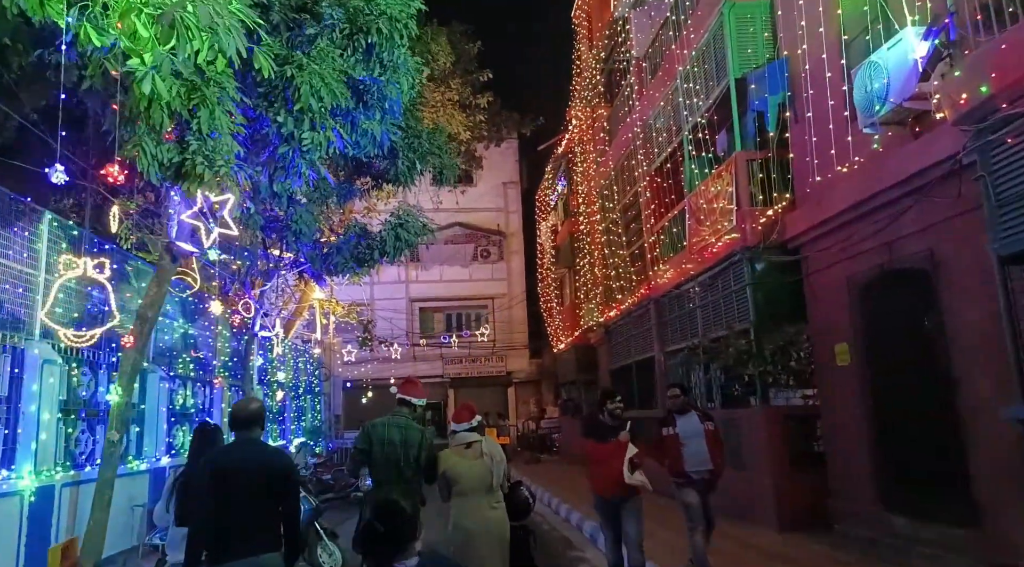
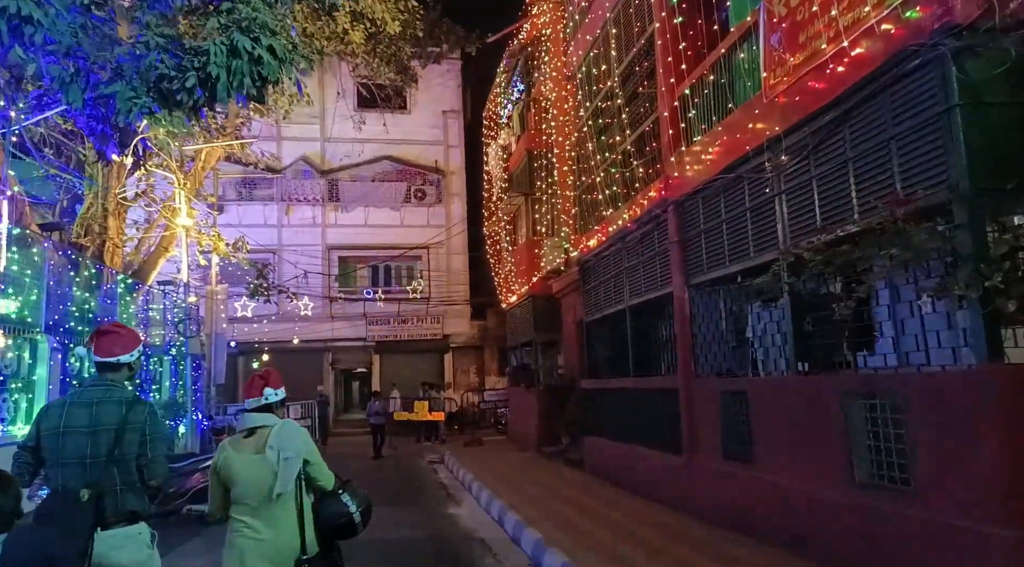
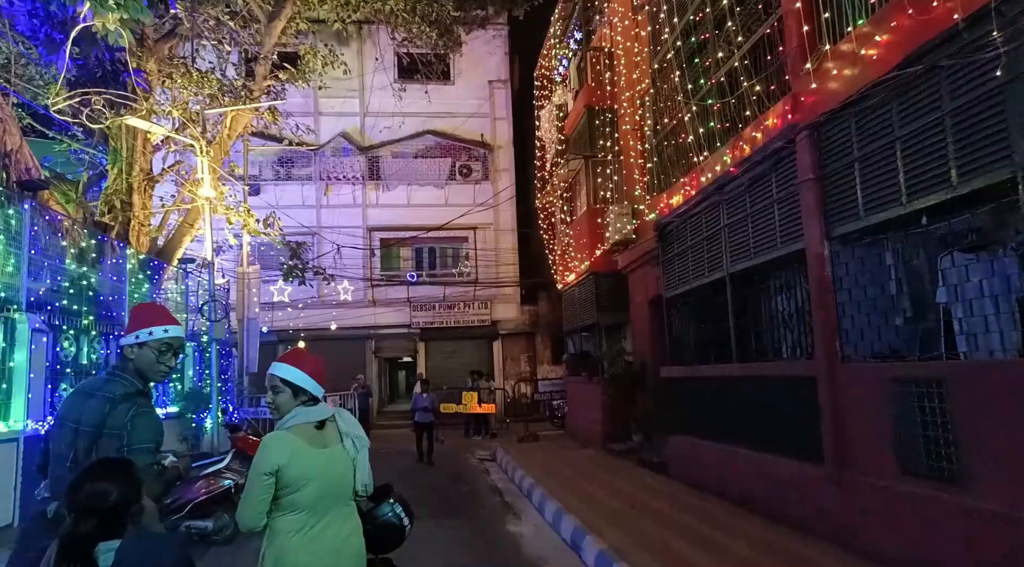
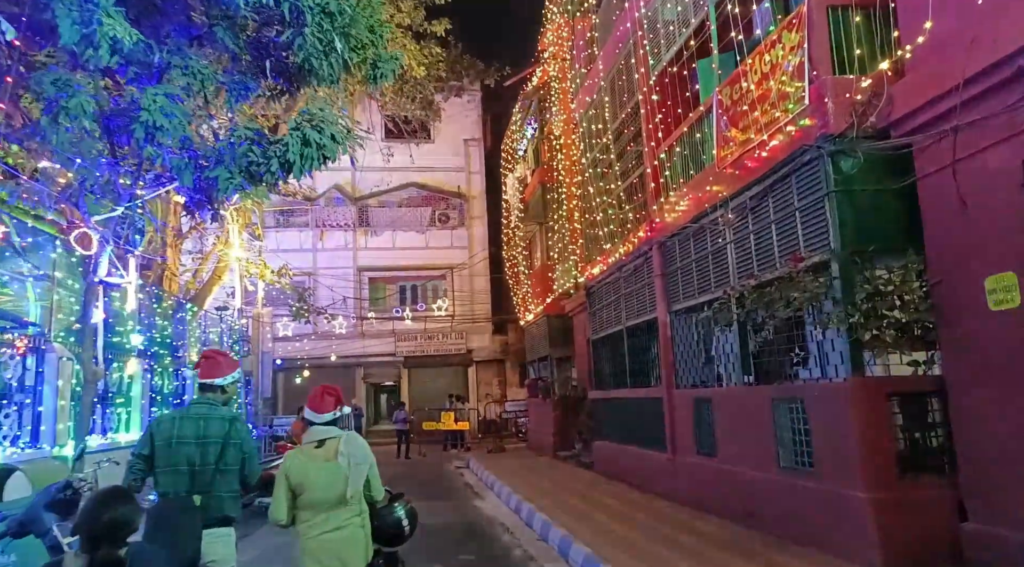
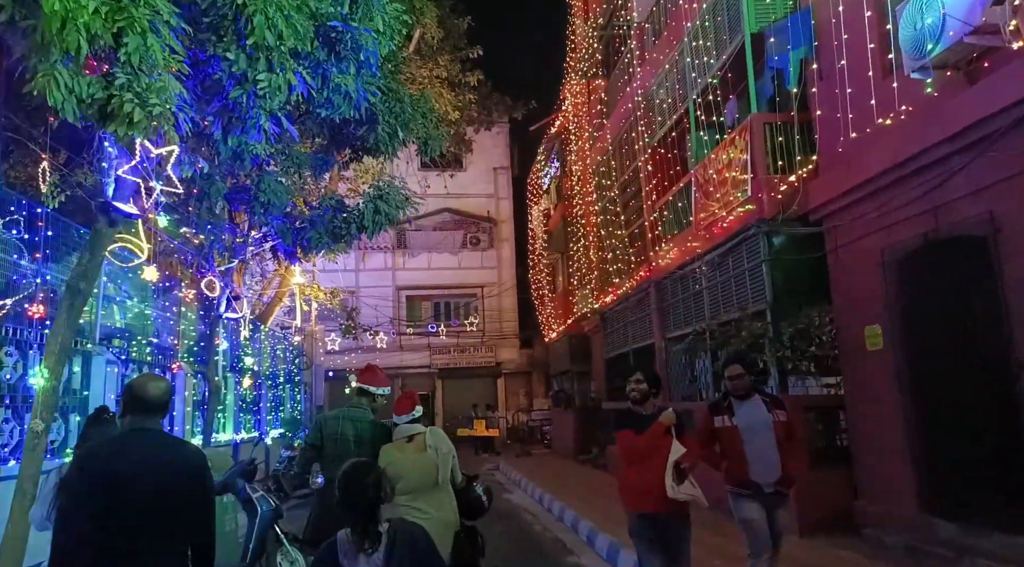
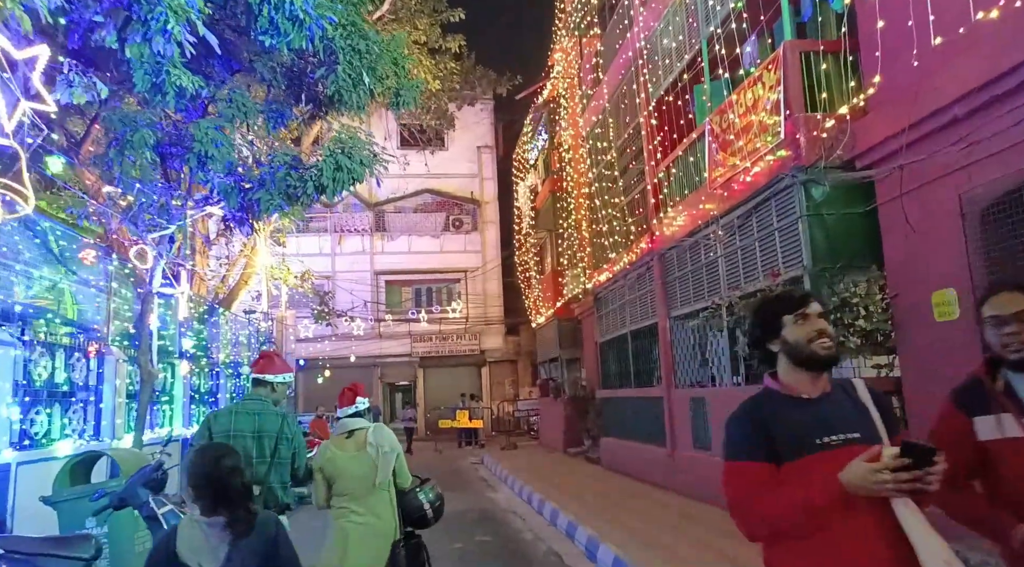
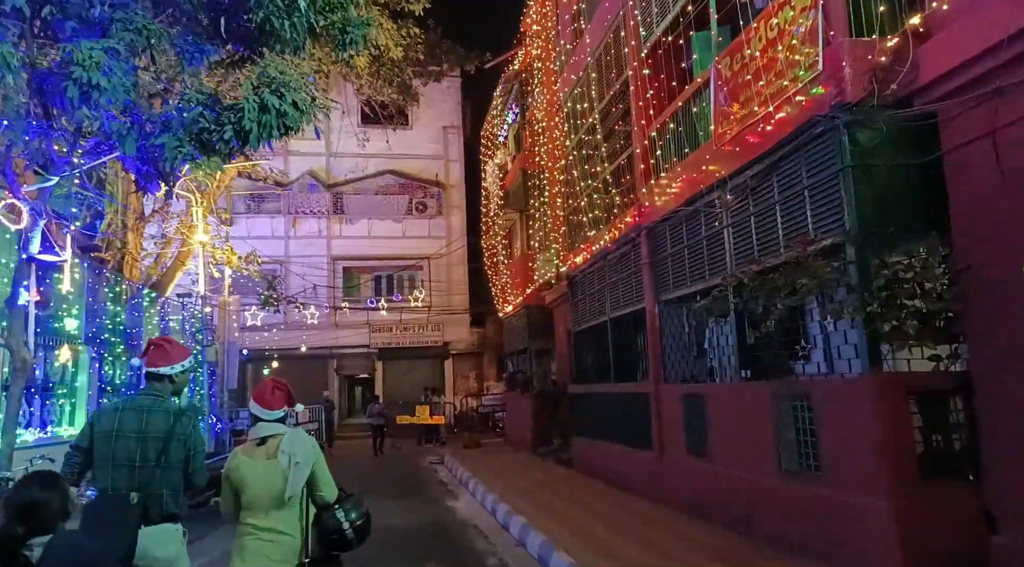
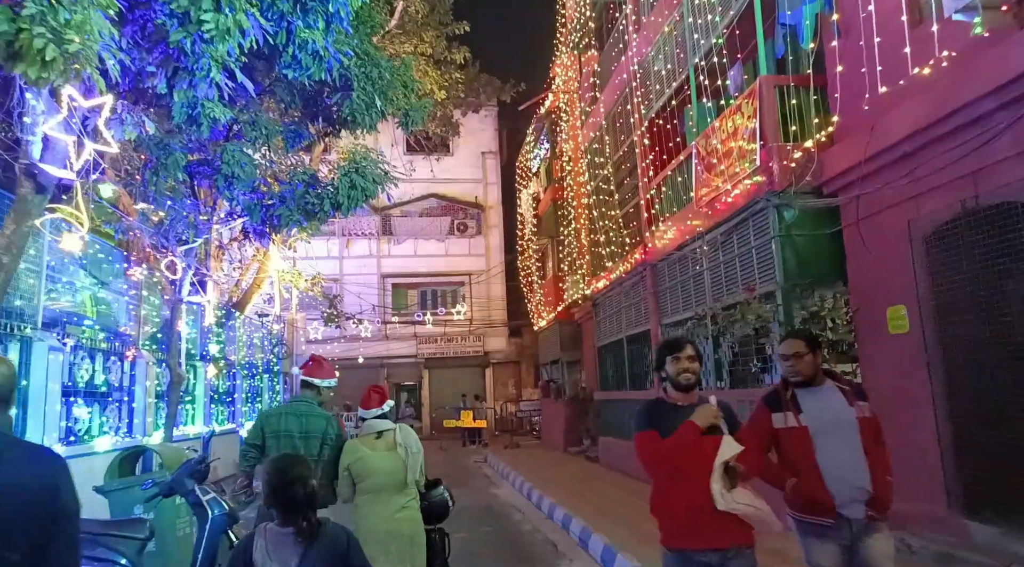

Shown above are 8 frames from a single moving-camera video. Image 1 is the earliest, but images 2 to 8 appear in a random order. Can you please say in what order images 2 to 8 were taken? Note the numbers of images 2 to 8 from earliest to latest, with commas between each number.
5, 8, 6, 4, 7, 2, 3
